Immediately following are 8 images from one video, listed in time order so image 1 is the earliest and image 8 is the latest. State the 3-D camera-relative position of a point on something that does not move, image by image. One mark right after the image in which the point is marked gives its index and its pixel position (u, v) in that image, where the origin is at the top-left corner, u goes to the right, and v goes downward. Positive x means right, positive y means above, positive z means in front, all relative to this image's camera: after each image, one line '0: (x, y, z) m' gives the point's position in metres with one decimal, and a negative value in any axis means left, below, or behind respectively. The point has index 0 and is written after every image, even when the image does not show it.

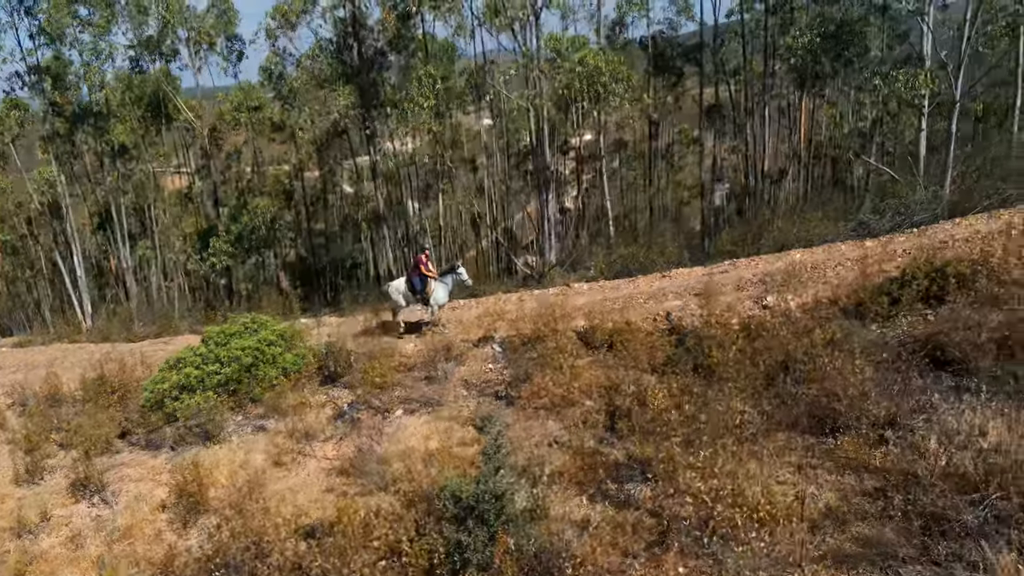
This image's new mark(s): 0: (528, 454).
0: (+0.1, -1.3, +7.5) m
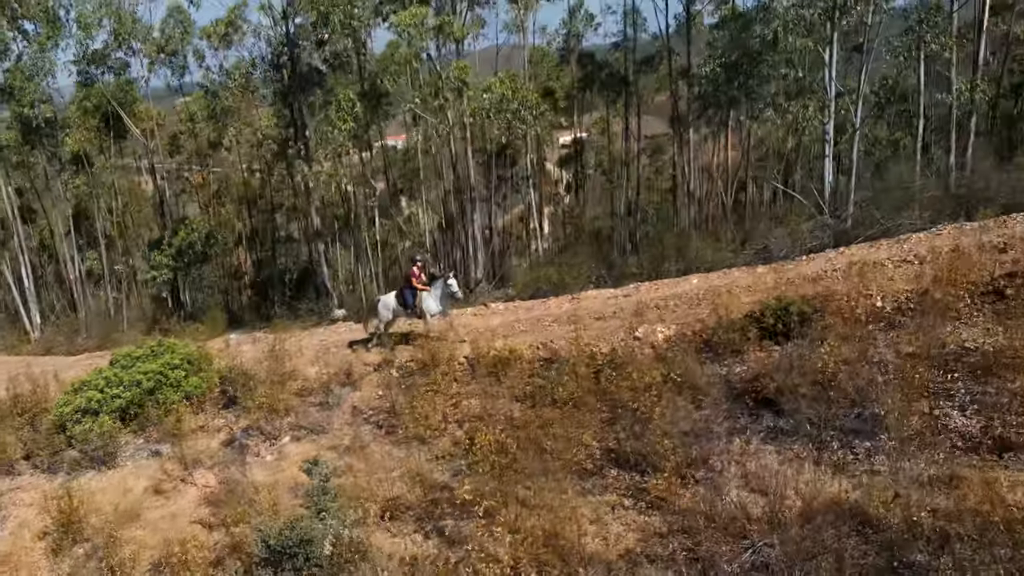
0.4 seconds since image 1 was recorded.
0: (-1.1, -1.7, +7.7) m
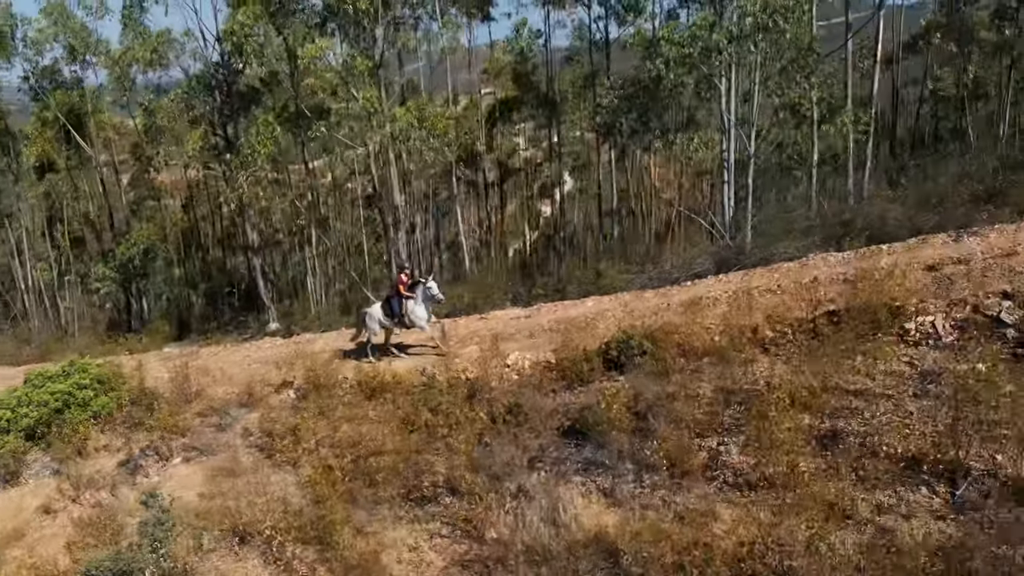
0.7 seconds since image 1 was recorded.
0: (-2.5, -2.0, +8.2) m
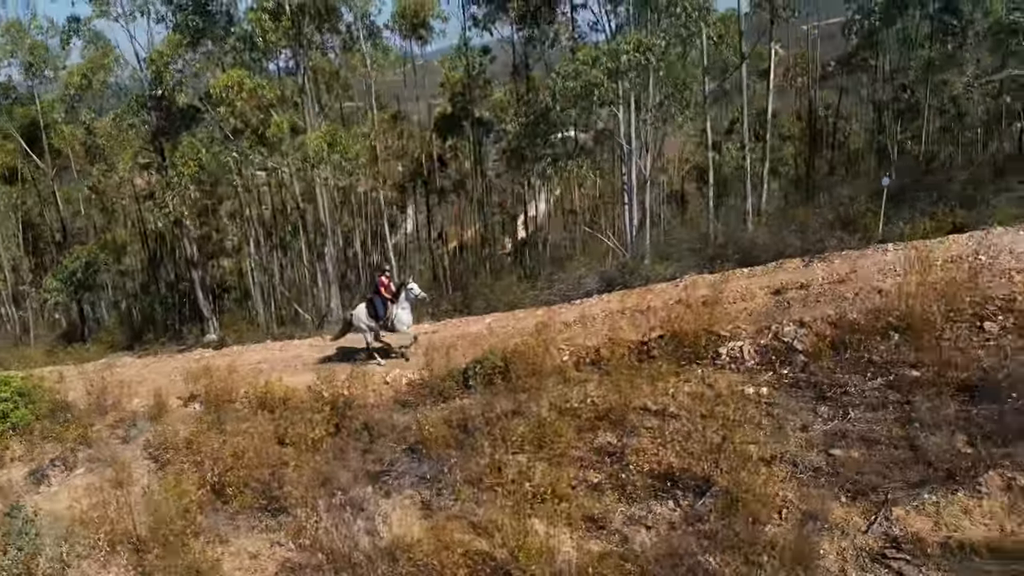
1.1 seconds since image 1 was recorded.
0: (-3.9, -2.3, +8.9) m
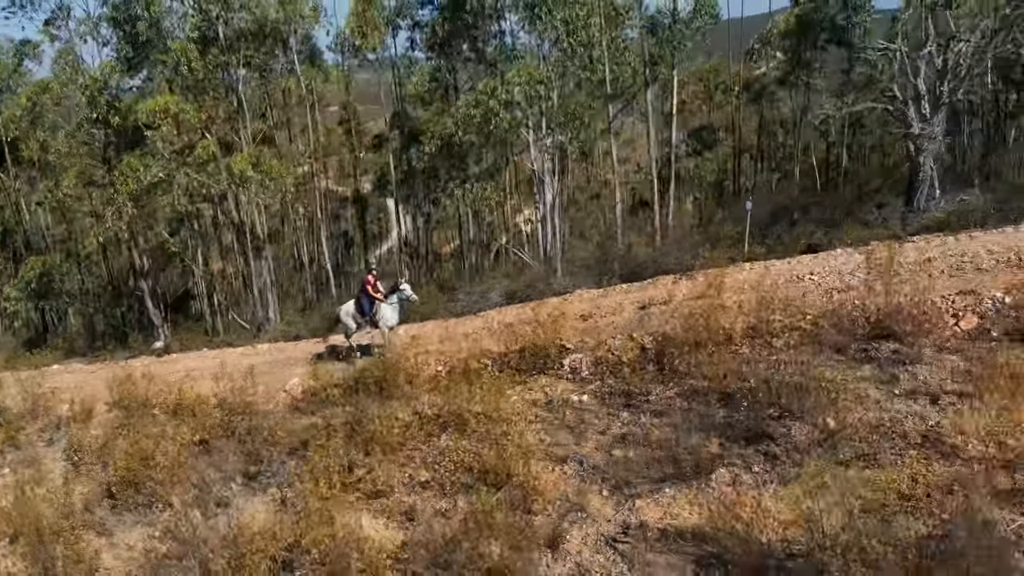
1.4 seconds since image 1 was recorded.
0: (-5.4, -2.4, +9.8) m
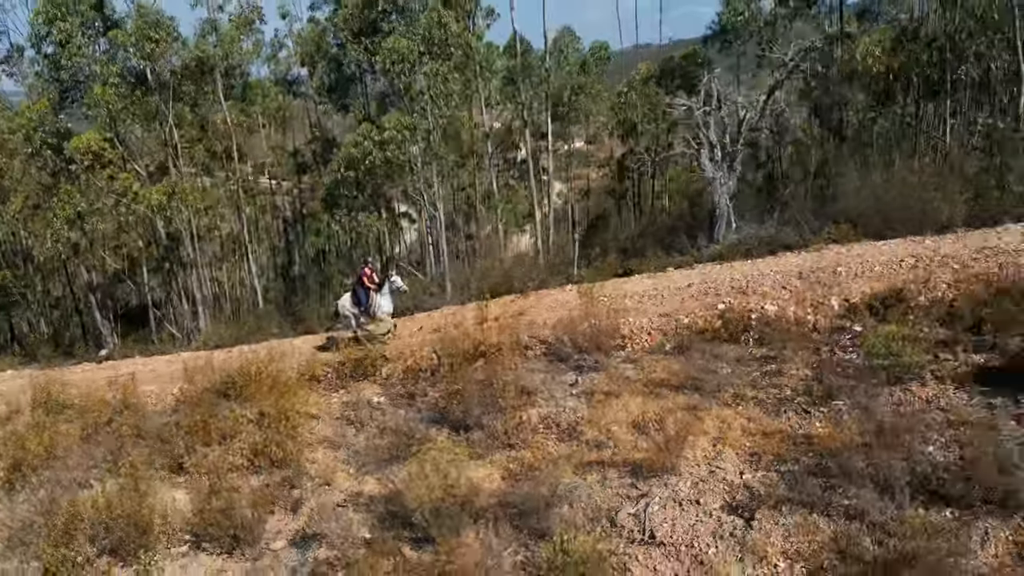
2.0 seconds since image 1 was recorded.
0: (-7.5, -2.7, +11.8) m
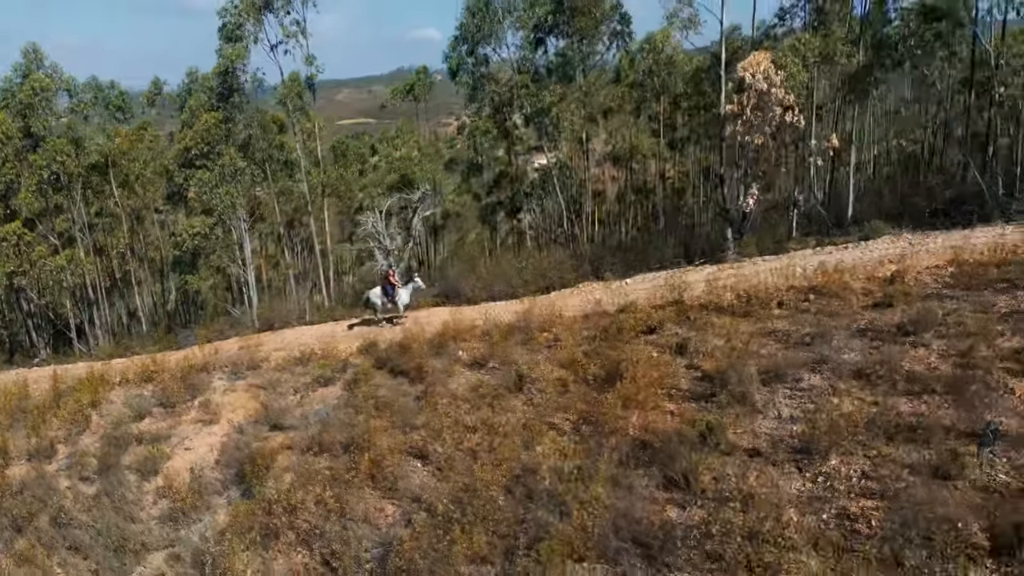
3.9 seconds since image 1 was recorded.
0: (-13.6, -3.6, +20.4) m
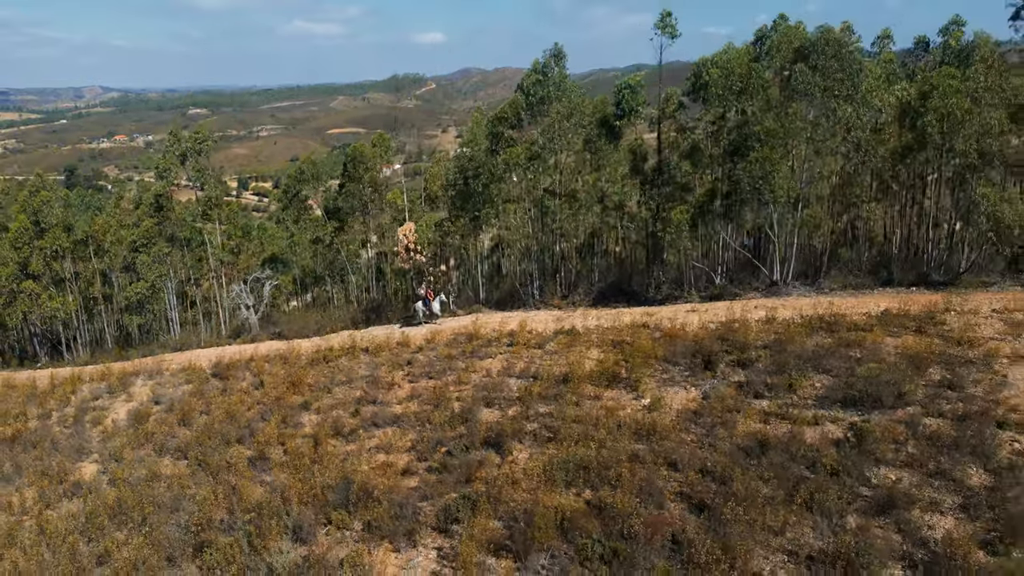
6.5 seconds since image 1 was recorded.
0: (-21.4, -5.0, +35.5) m
